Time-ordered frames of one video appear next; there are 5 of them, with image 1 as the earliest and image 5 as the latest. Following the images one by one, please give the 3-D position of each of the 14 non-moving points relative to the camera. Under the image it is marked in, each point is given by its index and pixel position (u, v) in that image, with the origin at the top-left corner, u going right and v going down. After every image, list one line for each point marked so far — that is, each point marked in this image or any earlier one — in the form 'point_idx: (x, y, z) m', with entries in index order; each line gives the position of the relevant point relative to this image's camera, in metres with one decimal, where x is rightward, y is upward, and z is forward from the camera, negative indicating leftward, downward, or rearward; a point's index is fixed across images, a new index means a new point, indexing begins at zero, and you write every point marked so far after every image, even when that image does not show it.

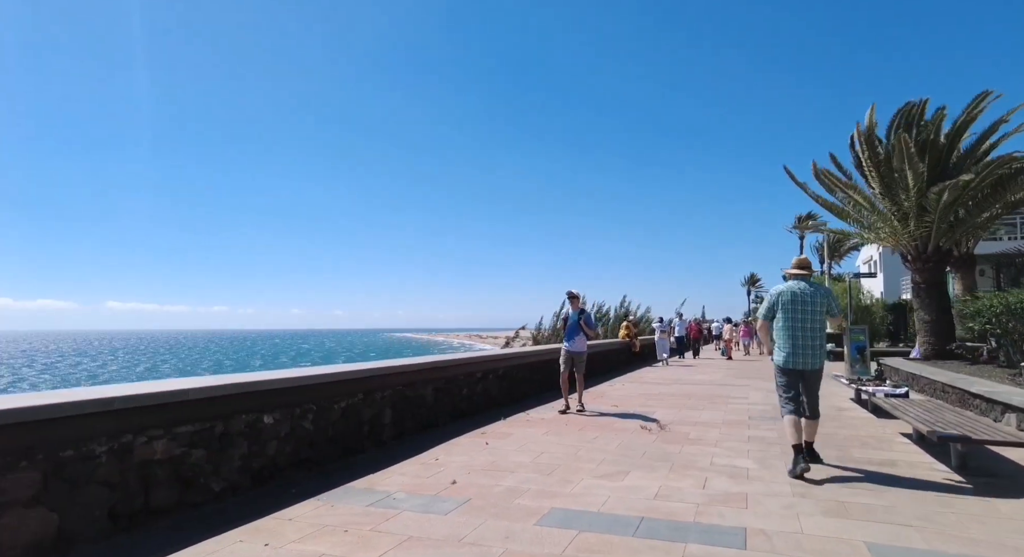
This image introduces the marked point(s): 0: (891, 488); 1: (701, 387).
0: (+2.6, -1.5, +4.4) m
1: (+3.7, -2.1, +12.2) m
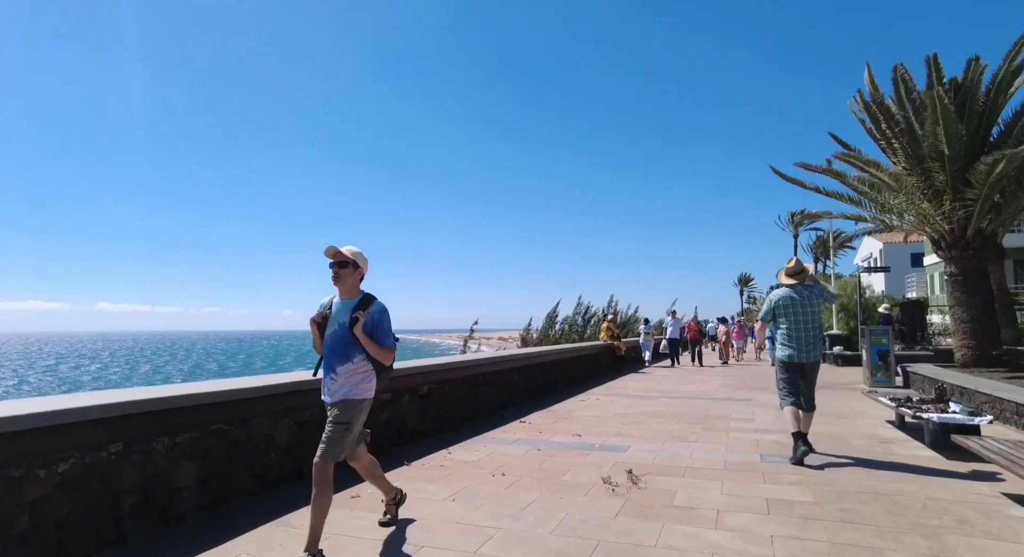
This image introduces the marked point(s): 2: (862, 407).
0: (+1.9, -1.3, +2.0) m
1: (+2.9, -2.0, +9.9) m
2: (+5.1, -1.9, +9.1) m
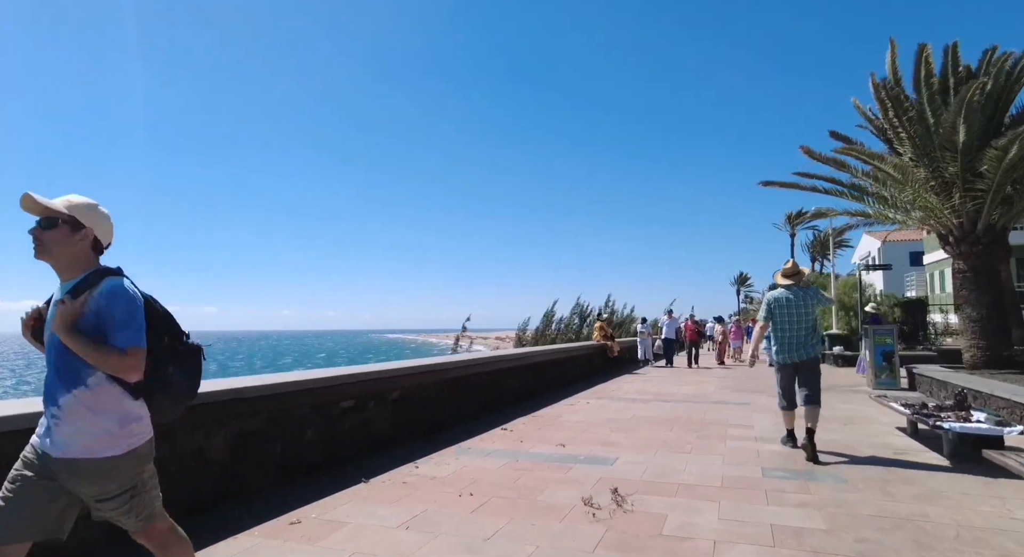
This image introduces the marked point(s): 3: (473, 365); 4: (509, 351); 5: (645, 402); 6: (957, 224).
0: (+1.7, -1.2, +1.4) m
1: (+2.7, -1.9, +9.3) m
2: (+4.9, -1.8, +8.5) m
3: (-0.5, -1.1, +8.0) m
4: (-0.1, -1.1, +9.1) m
5: (+2.1, -2.0, +10.0) m
6: (+7.7, +1.0, +10.8) m
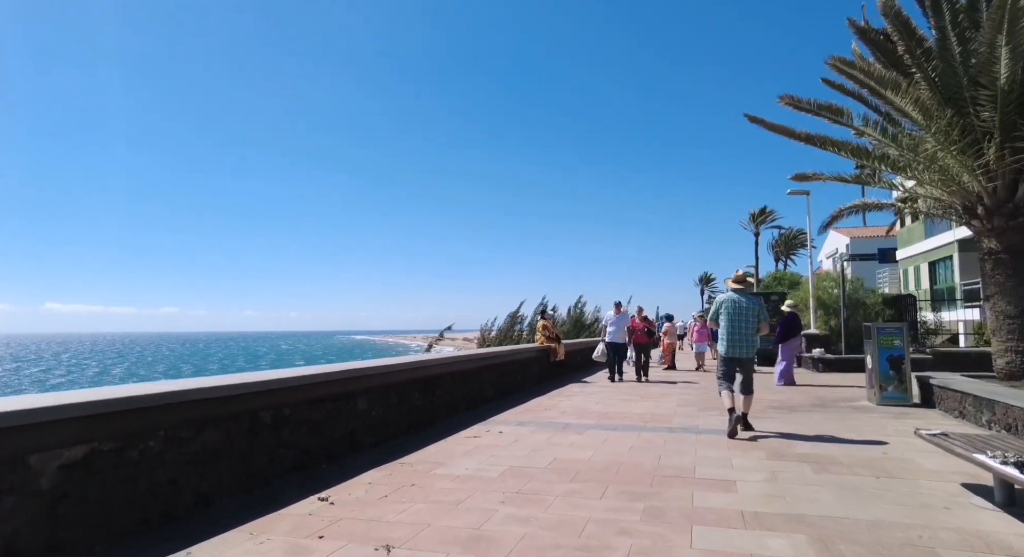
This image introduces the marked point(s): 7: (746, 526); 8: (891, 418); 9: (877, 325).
0: (+0.8, -1.0, -1.4) m
1: (+1.4, -1.7, +6.5) m
2: (+3.6, -1.6, +5.8) m
3: (-1.8, -0.9, +5.0) m
4: (-1.4, -0.8, +6.2) m
5: (+0.8, -1.7, +7.1) m
6: (+6.3, +1.2, +8.2) m
7: (+1.4, -1.4, +3.6) m
8: (+4.9, -1.8, +8.0) m
9: (+5.4, -0.7, +9.2) m
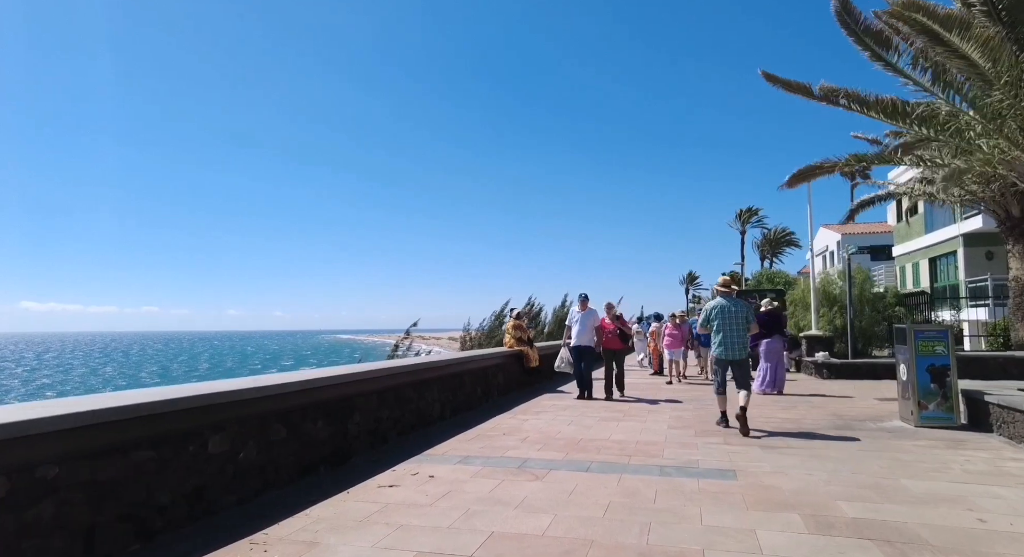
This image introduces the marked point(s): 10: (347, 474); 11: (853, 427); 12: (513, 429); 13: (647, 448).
0: (+0.4, -0.9, -3.3) m
1: (+0.8, -1.6, +4.6) m
2: (+3.1, -1.5, +4.0) m
3: (-2.3, -0.8, +3.1) m
4: (-1.9, -0.7, +4.2) m
5: (+0.3, -1.6, +5.3) m
6: (+5.8, +1.3, +6.5) m
7: (+0.9, -1.3, +1.8) m
8: (+4.3, -1.7, +6.2) m
9: (+4.9, -0.6, +7.5) m
10: (-1.4, -1.7, +5.3) m
11: (+4.2, -1.8, +7.6) m
12: (0.0, -1.8, +7.4) m
13: (+1.4, -1.7, +6.2) m
